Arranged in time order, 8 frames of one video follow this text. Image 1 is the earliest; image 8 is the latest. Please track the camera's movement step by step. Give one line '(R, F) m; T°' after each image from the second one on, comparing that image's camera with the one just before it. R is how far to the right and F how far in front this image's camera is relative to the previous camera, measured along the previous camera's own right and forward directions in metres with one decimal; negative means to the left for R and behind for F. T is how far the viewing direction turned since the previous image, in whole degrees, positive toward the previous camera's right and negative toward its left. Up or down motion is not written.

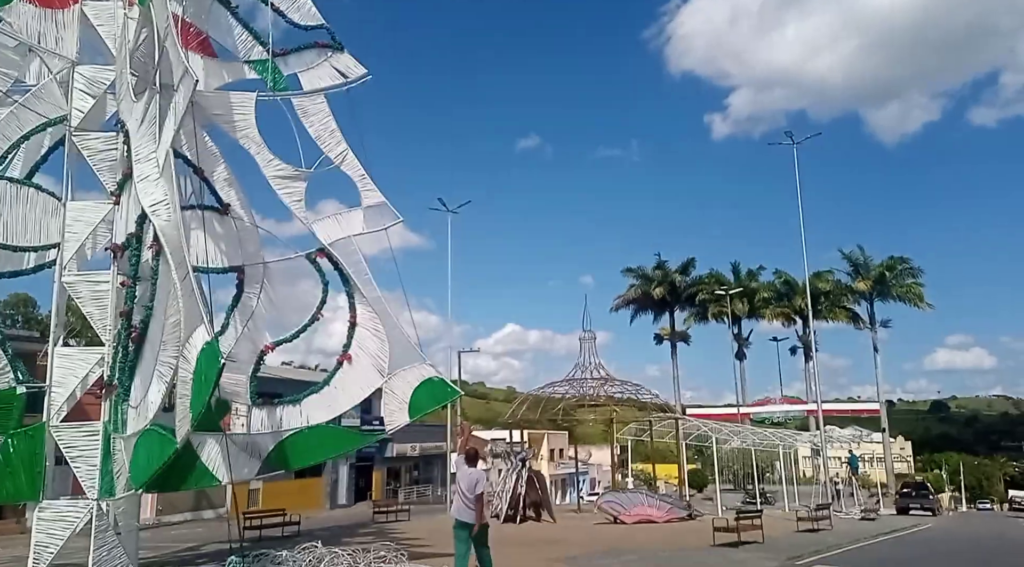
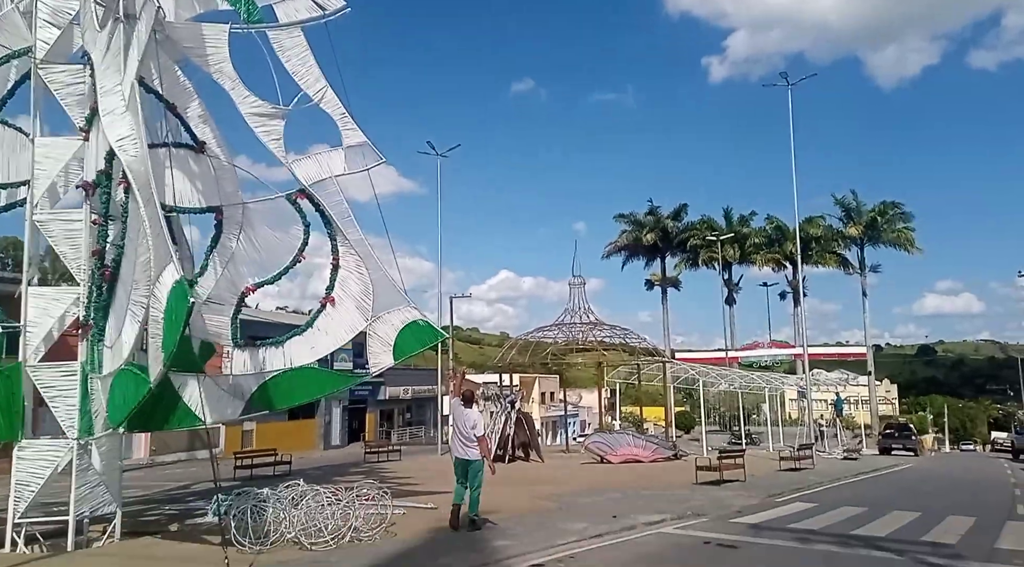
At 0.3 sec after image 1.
(+0.2, +0.1) m; +1°
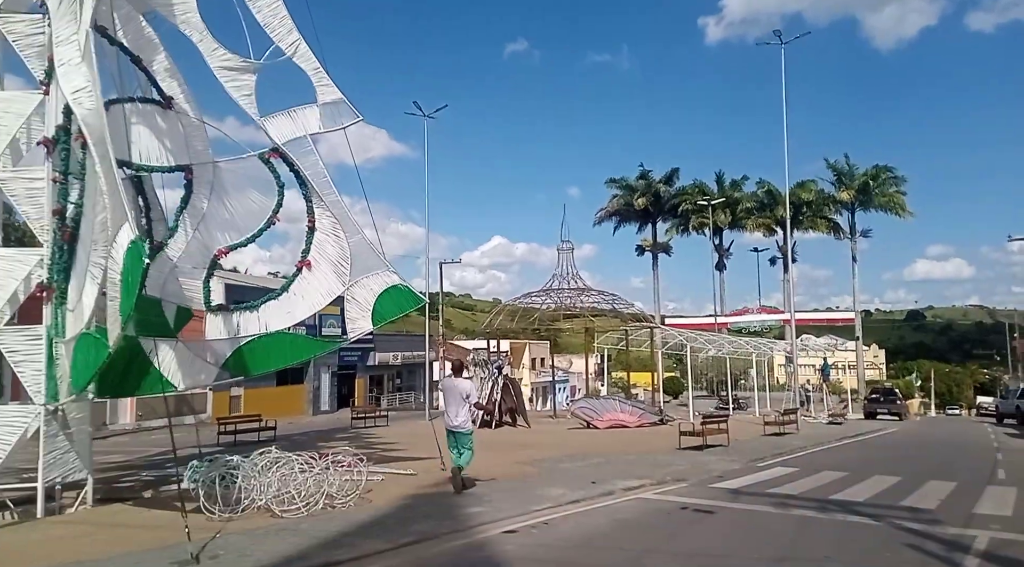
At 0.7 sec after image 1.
(+0.2, +0.2) m; +1°
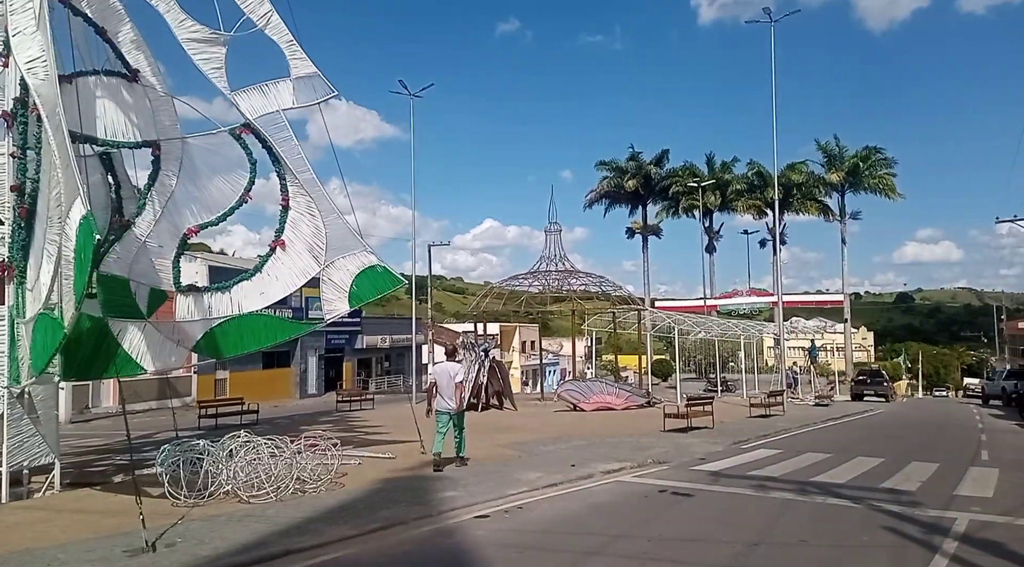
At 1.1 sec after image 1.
(+0.2, +0.3) m; +1°
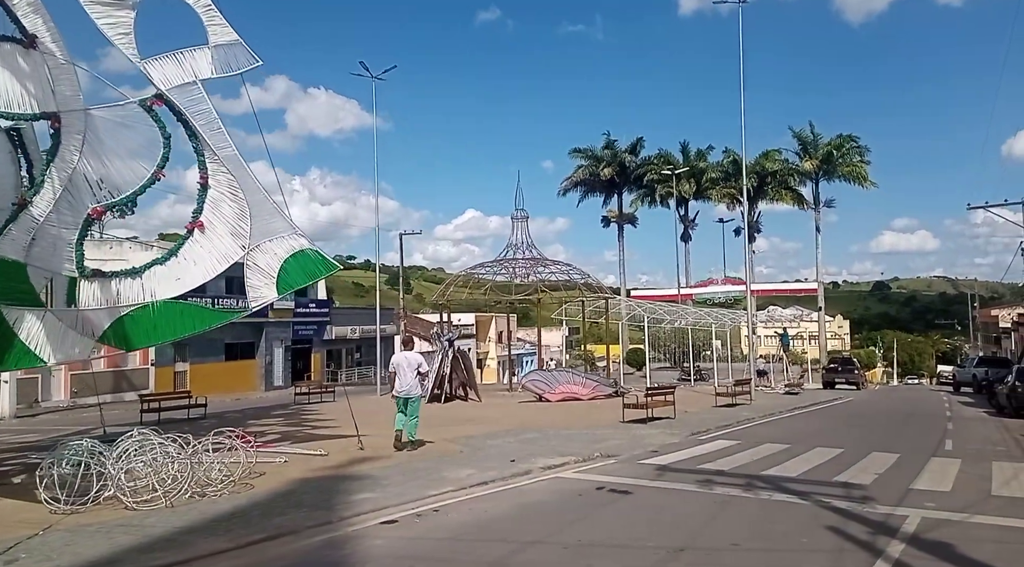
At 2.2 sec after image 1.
(+0.7, +0.8) m; +1°
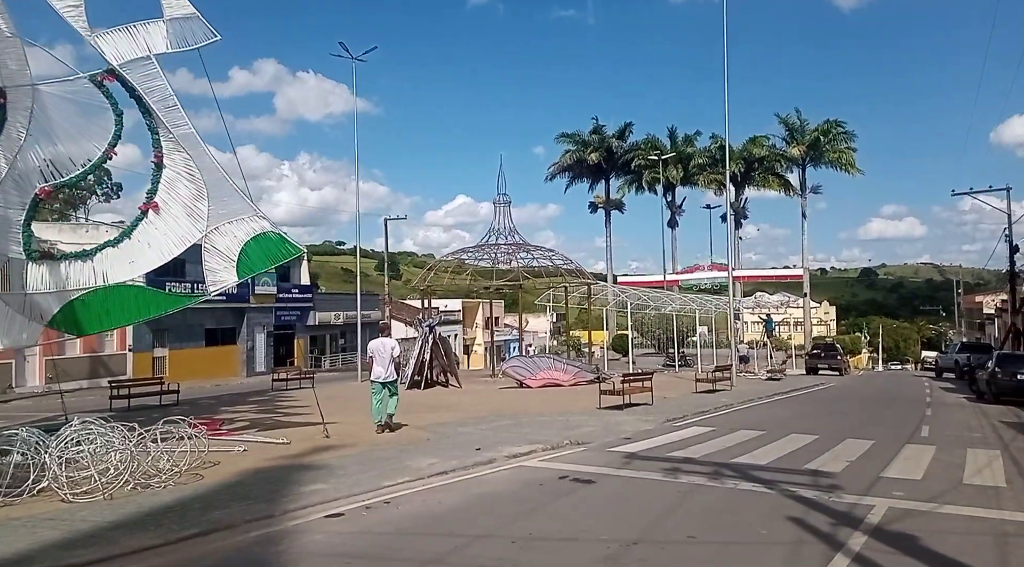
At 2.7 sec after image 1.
(+0.4, +0.3) m; +1°
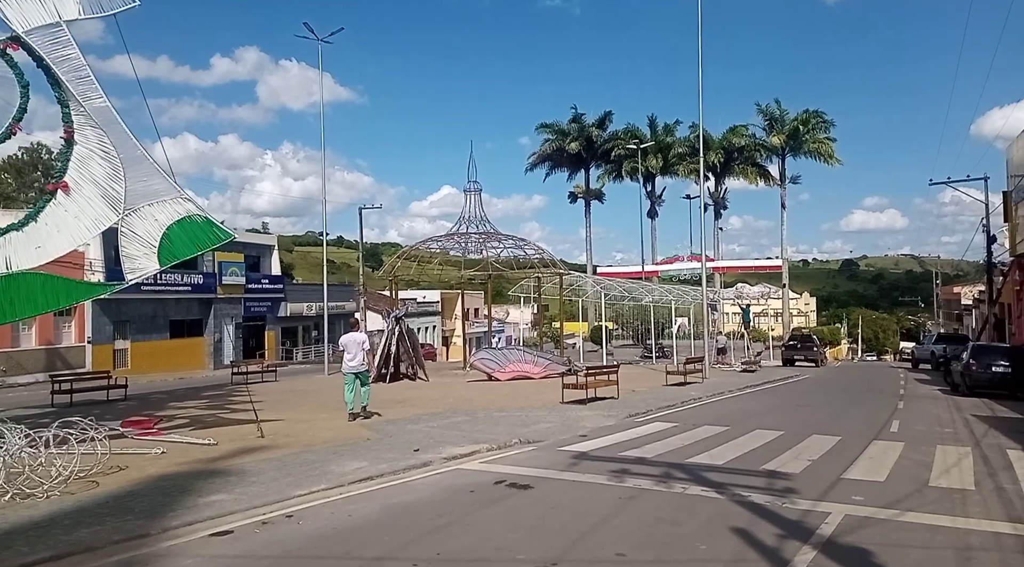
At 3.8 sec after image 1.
(+0.6, +0.8) m; +1°
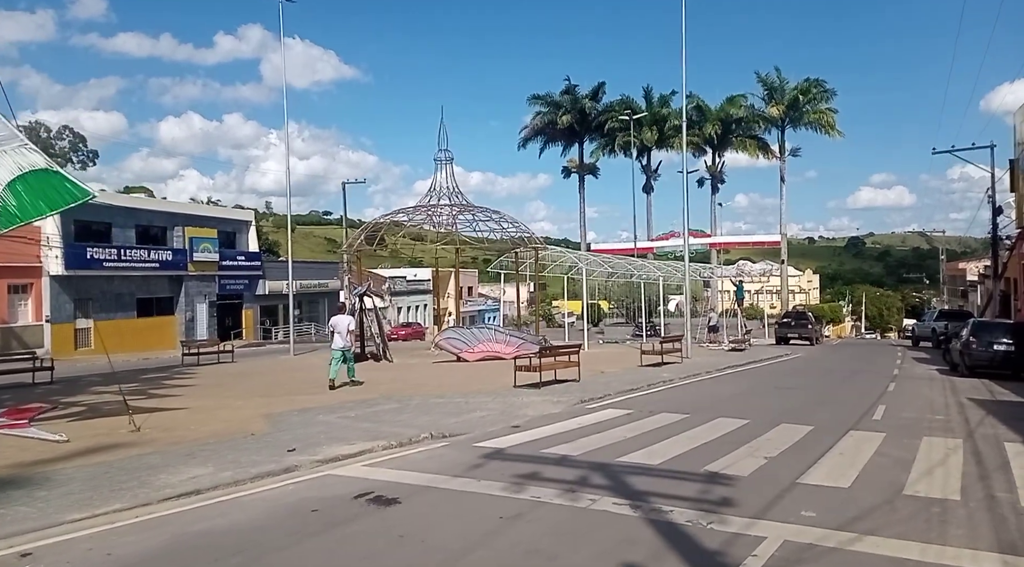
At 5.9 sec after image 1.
(+1.3, +1.9) m; 0°
